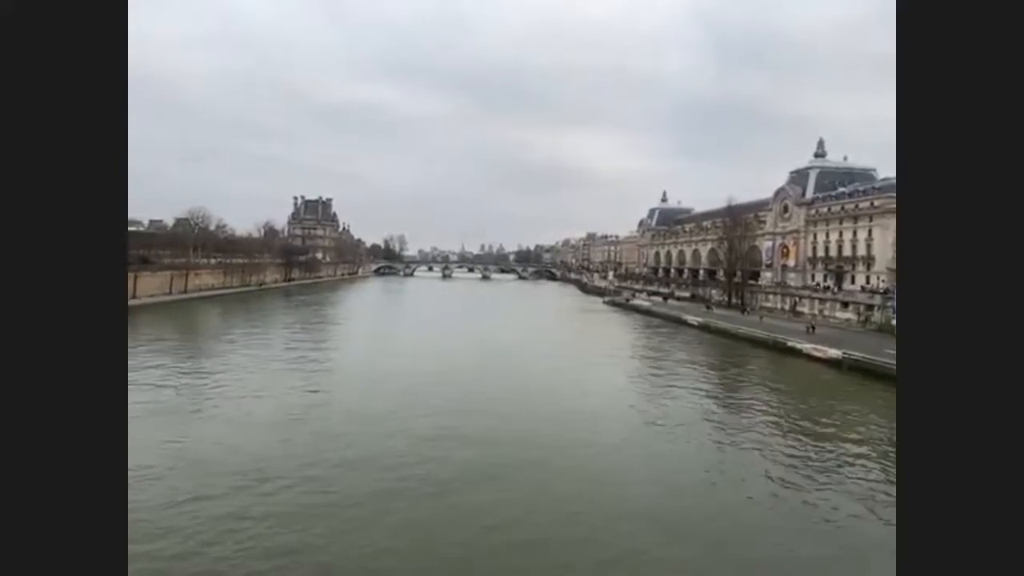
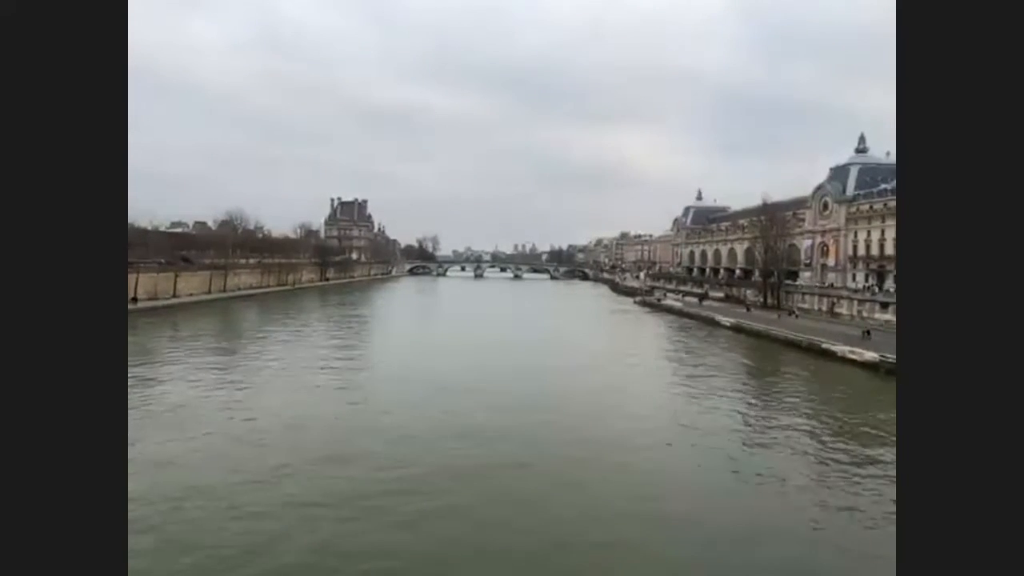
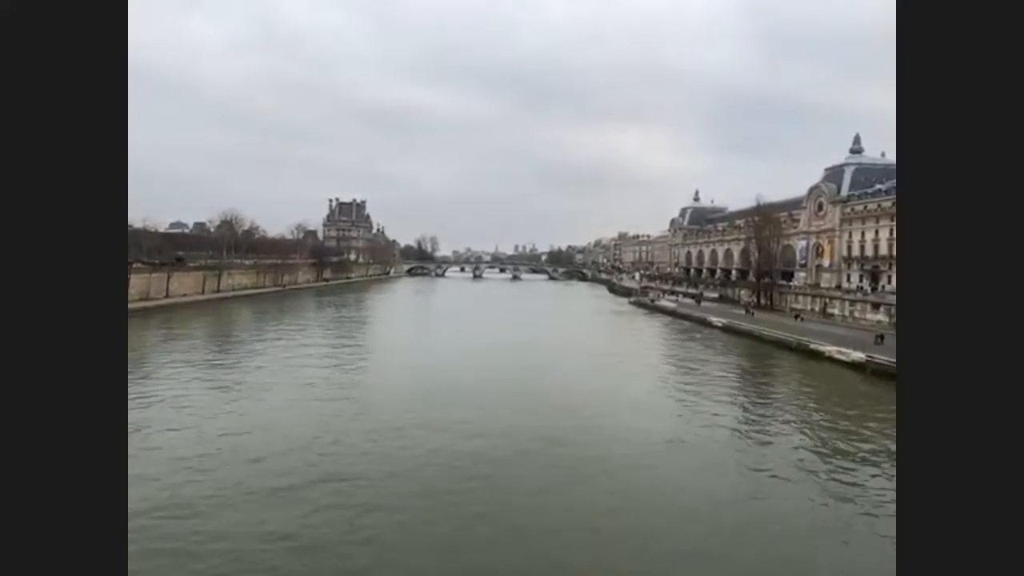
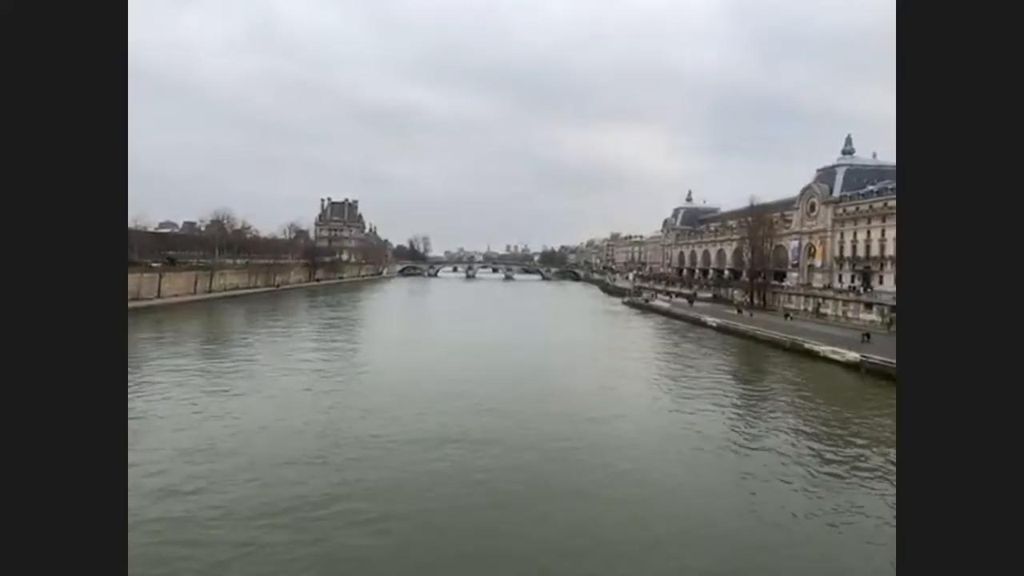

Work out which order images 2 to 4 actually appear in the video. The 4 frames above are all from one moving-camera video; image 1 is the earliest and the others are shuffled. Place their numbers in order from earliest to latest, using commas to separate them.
2, 4, 3
